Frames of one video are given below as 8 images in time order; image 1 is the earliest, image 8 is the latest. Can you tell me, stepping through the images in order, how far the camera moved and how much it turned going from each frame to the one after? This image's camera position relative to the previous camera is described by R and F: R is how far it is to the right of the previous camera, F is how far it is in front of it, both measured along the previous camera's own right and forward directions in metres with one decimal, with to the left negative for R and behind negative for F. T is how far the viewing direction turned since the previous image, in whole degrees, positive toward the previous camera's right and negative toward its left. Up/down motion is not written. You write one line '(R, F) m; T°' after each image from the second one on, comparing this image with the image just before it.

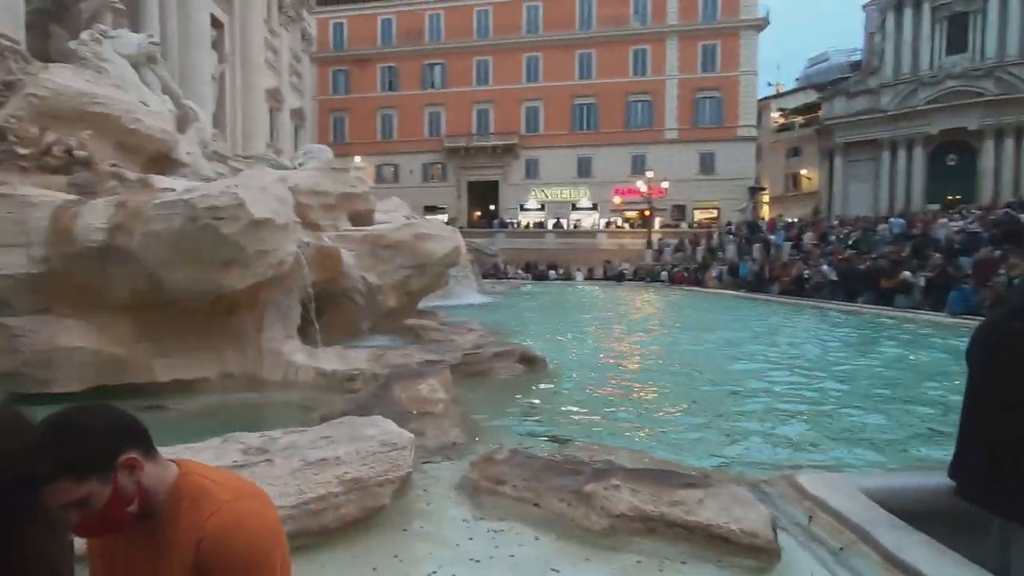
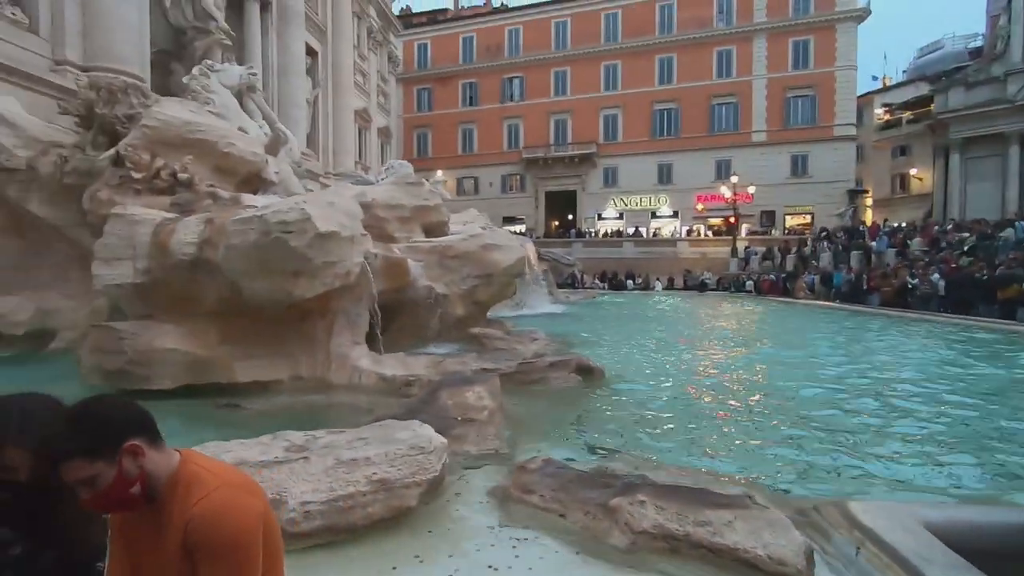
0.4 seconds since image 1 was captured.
(+0.3, 0.0) m; -9°
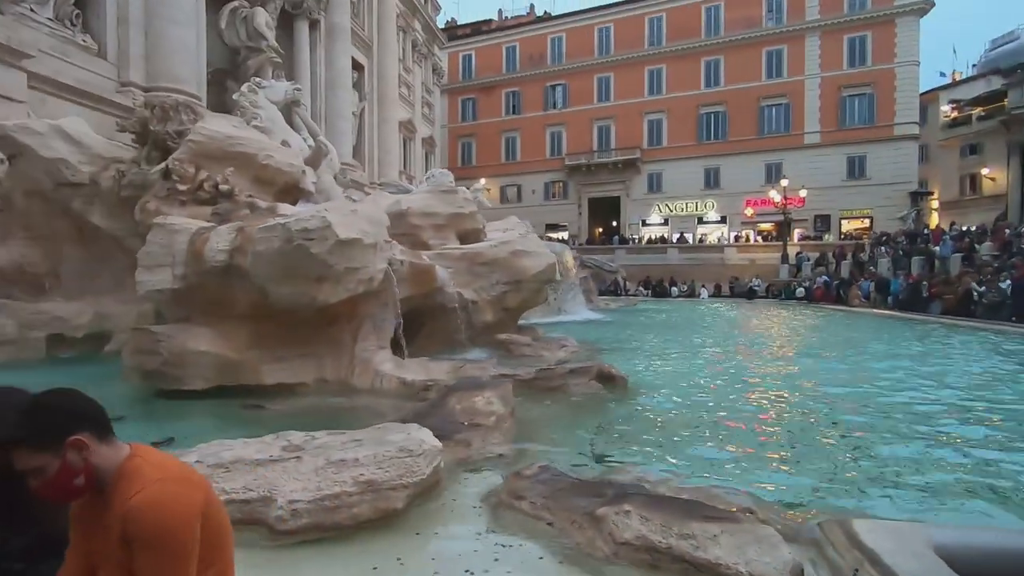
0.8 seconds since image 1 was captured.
(+0.3, 0.0) m; -5°
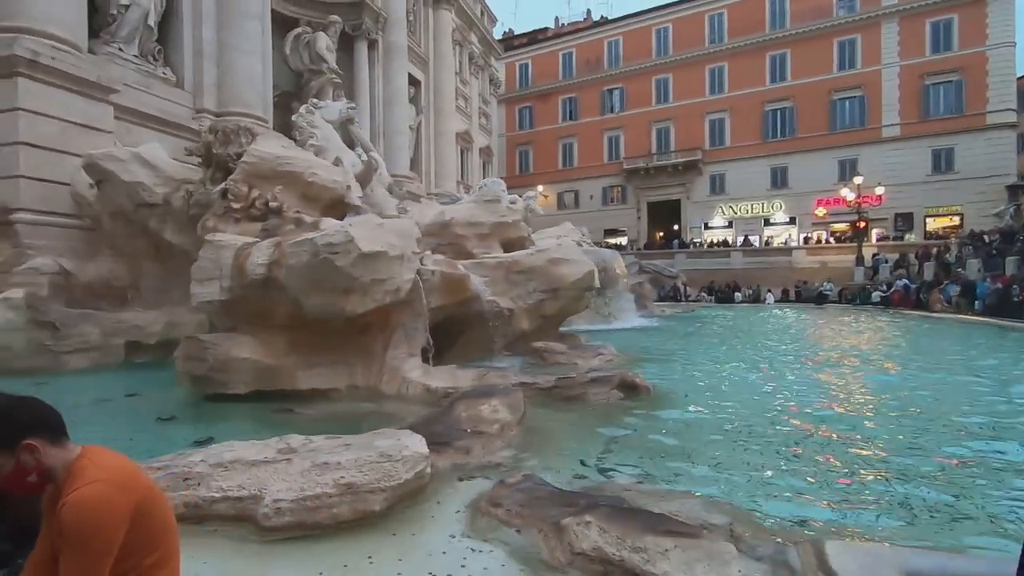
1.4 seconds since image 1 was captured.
(+0.5, -0.1) m; -7°
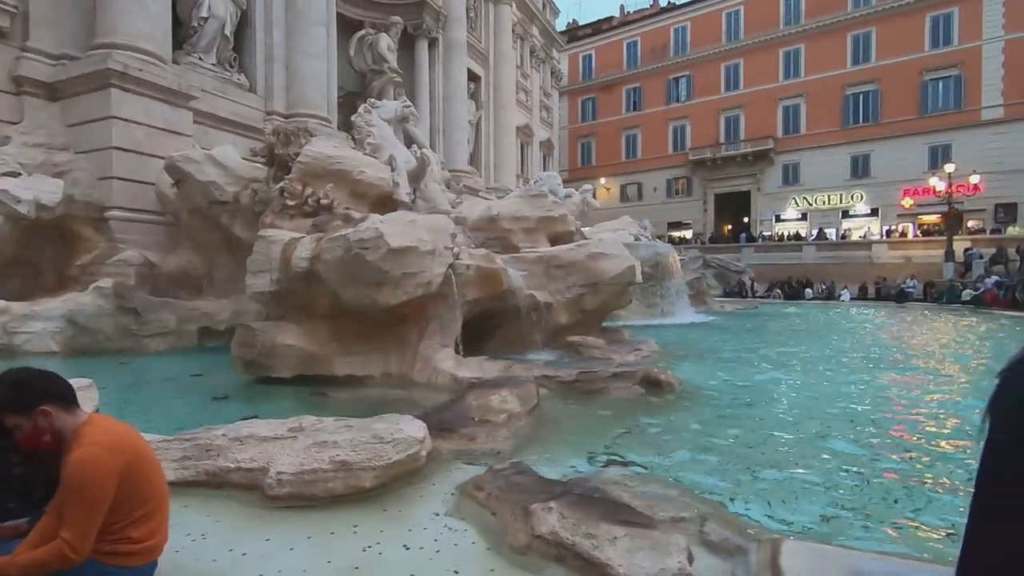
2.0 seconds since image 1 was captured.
(+0.5, -0.1) m; -7°
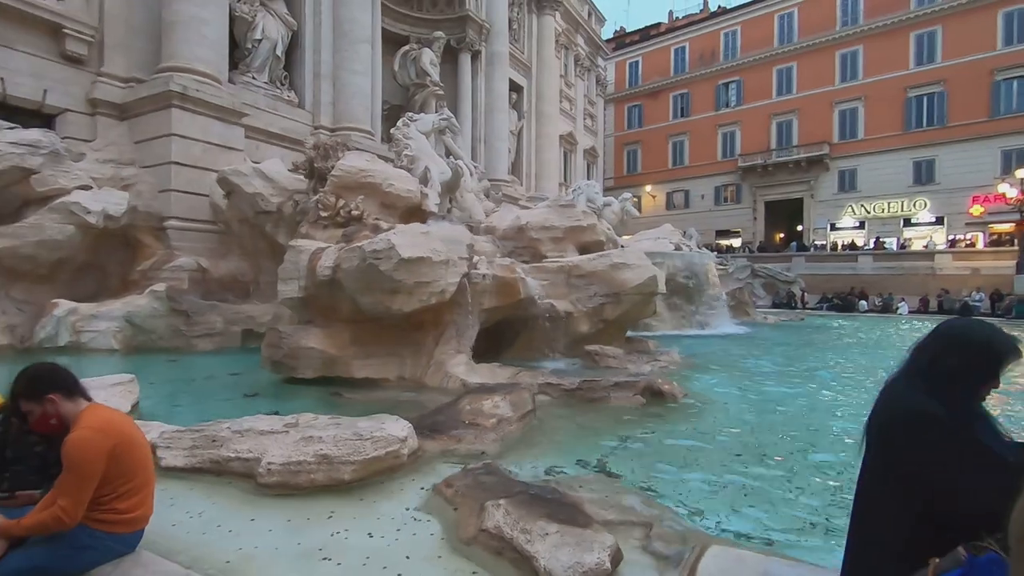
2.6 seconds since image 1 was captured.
(+0.5, -0.2) m; -5°
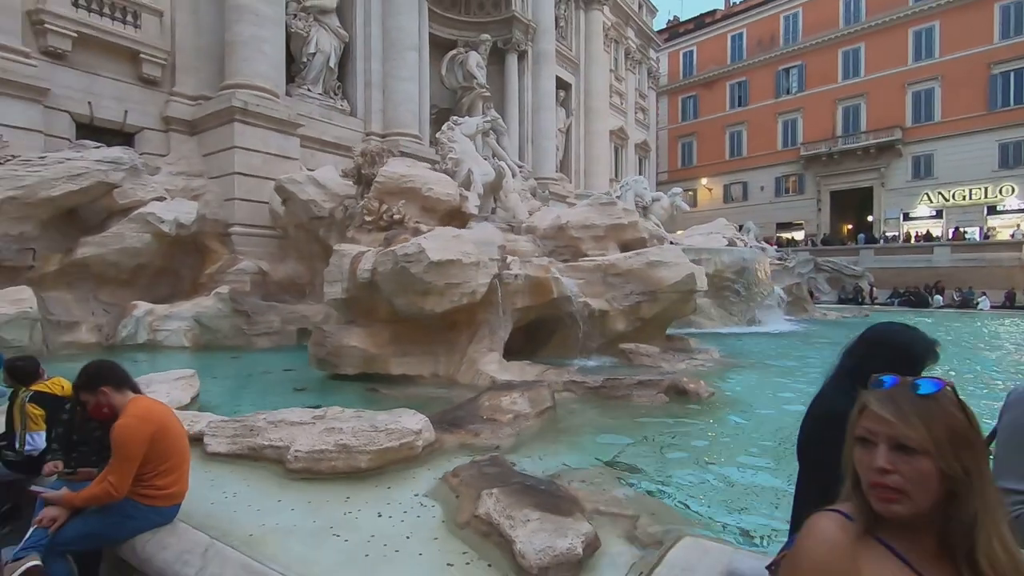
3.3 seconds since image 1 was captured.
(+0.4, -0.2) m; -6°
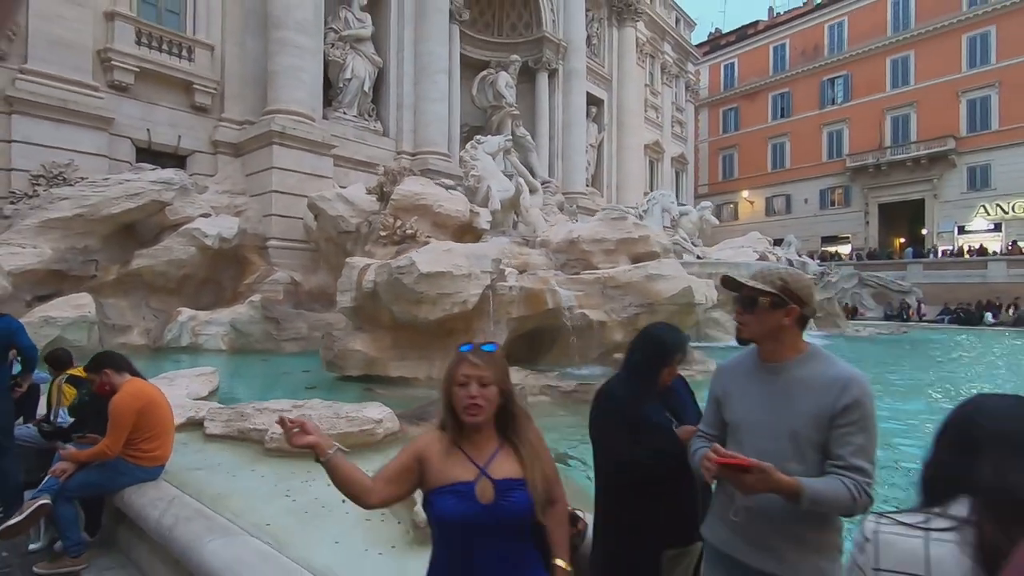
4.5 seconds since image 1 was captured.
(+0.9, -0.6) m; -5°
